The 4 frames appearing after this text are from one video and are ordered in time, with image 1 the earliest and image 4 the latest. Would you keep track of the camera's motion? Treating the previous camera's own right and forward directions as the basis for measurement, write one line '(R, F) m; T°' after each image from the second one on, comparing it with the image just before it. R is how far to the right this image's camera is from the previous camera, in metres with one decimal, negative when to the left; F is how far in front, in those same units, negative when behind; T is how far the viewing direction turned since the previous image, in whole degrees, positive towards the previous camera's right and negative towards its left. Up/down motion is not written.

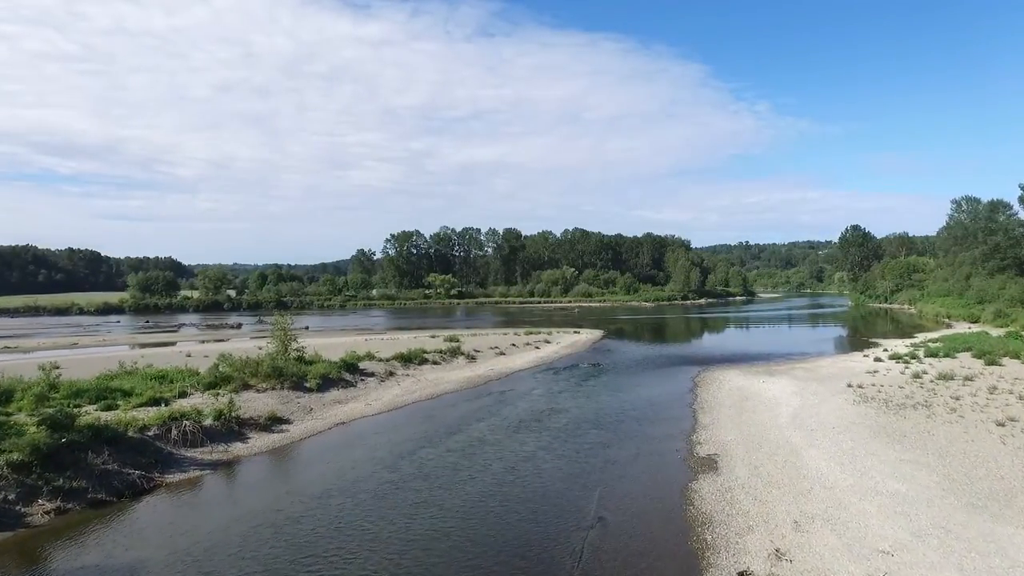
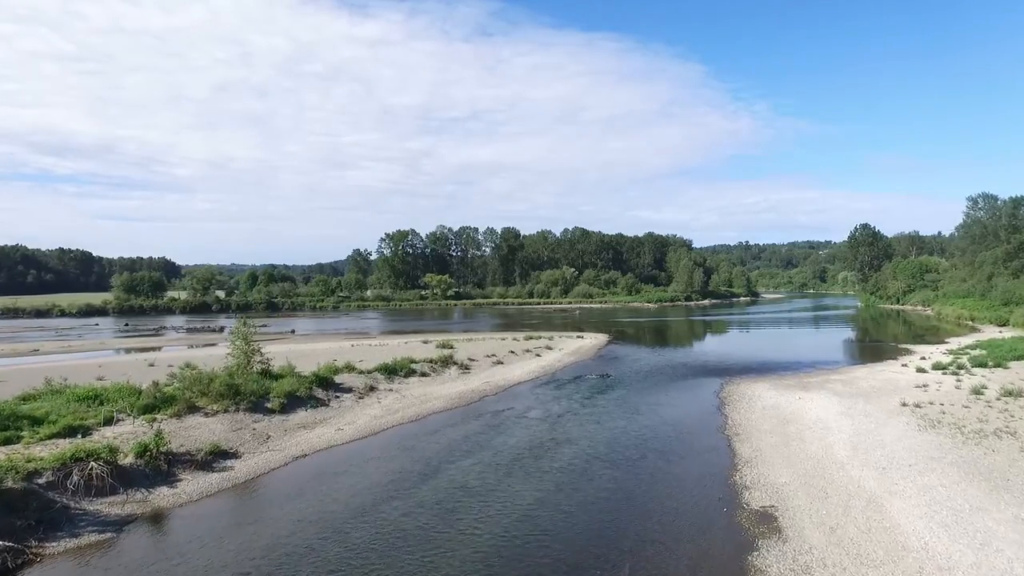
(0.0, +3.9) m; 0°
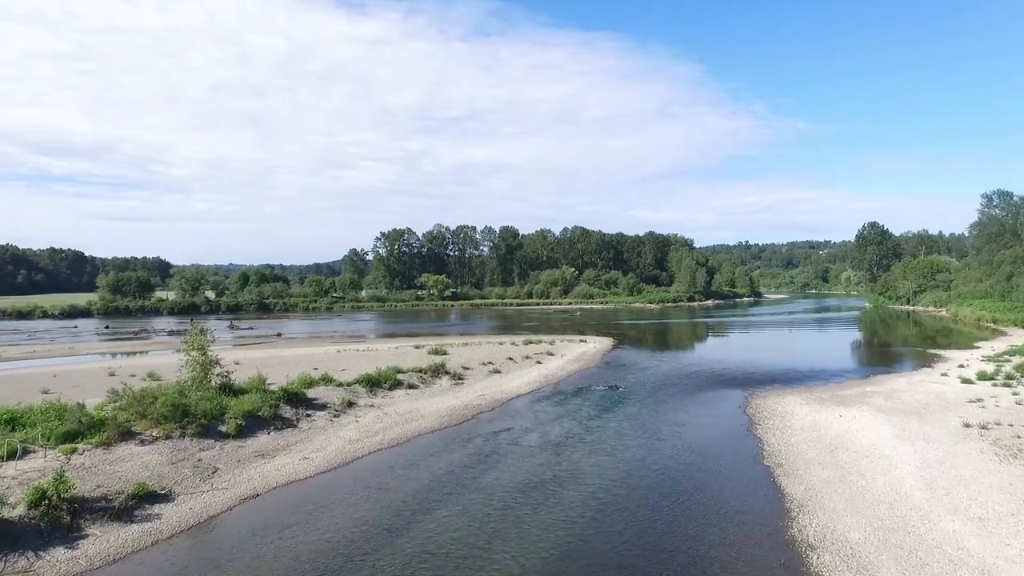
(0.0, +3.3) m; 0°
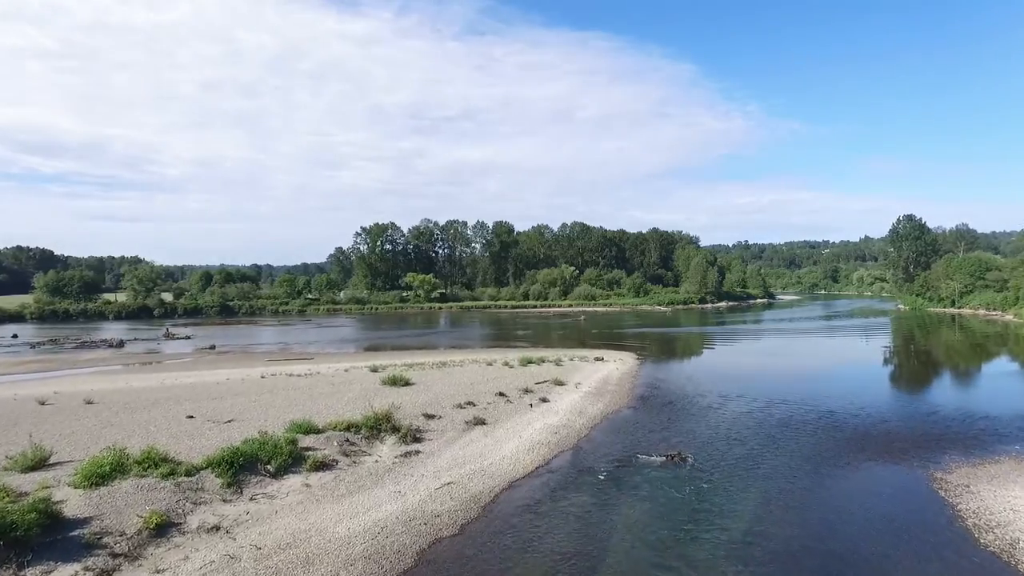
(+0.1, +12.2) m; +1°
